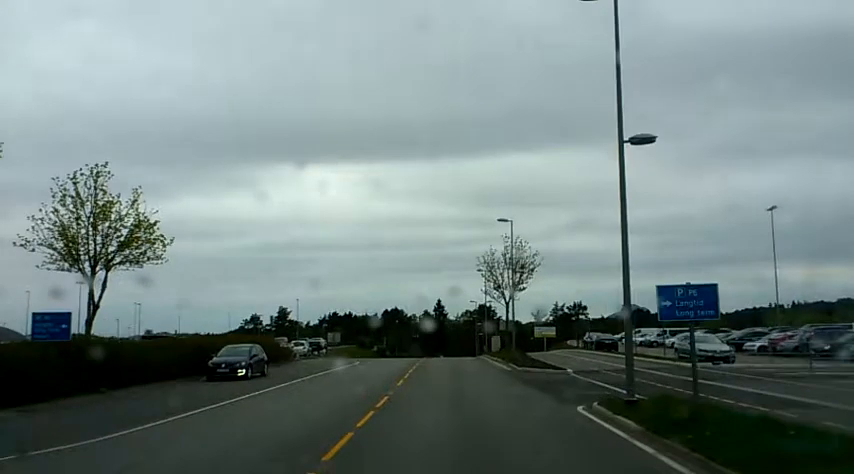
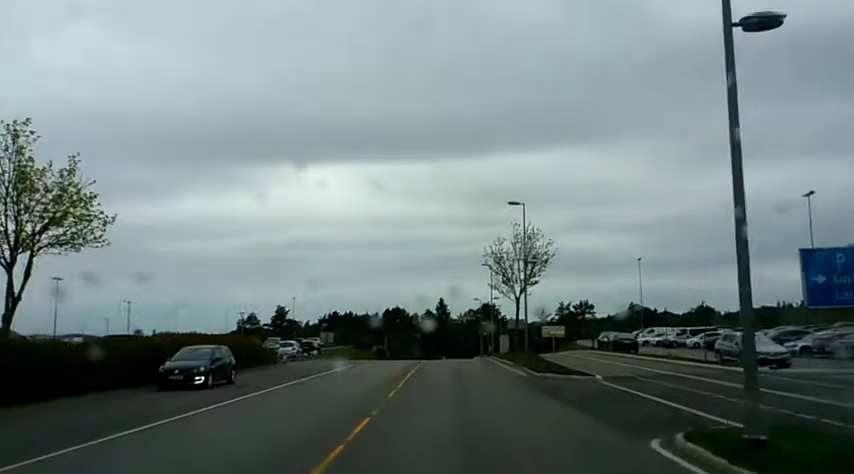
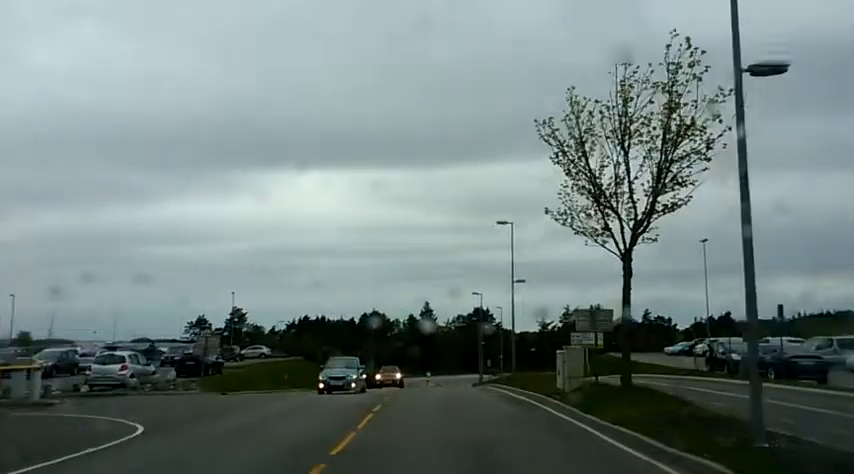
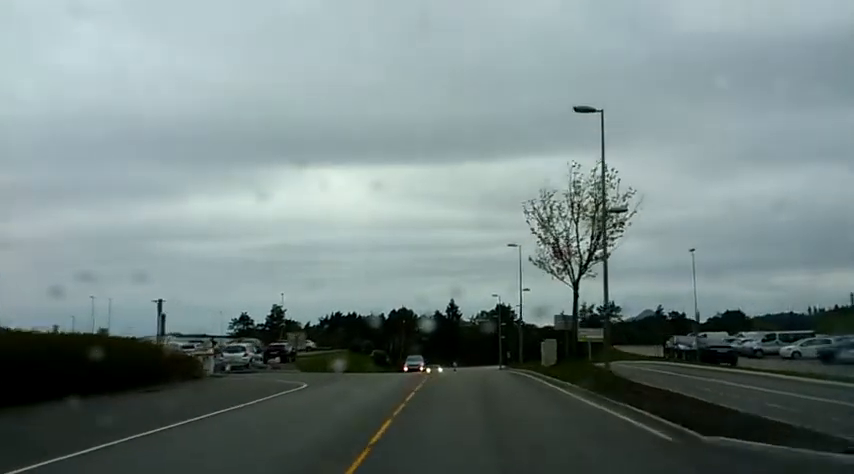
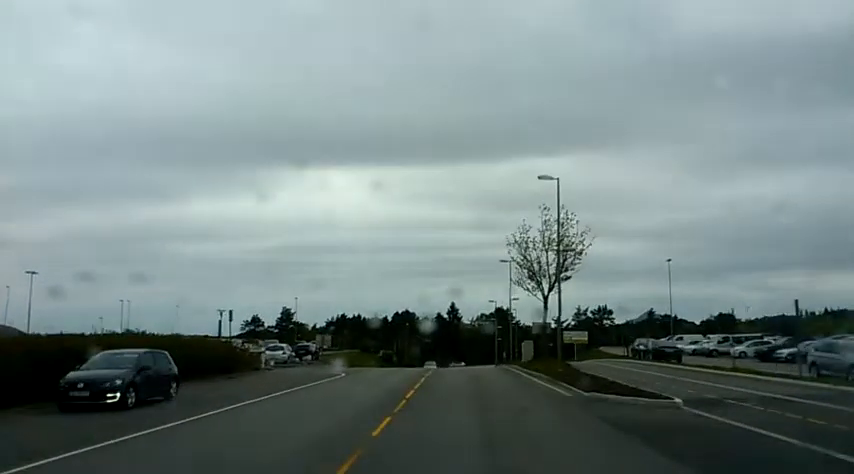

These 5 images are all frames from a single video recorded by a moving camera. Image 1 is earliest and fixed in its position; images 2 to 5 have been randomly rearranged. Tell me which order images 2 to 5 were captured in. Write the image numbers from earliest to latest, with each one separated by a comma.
2, 5, 4, 3
